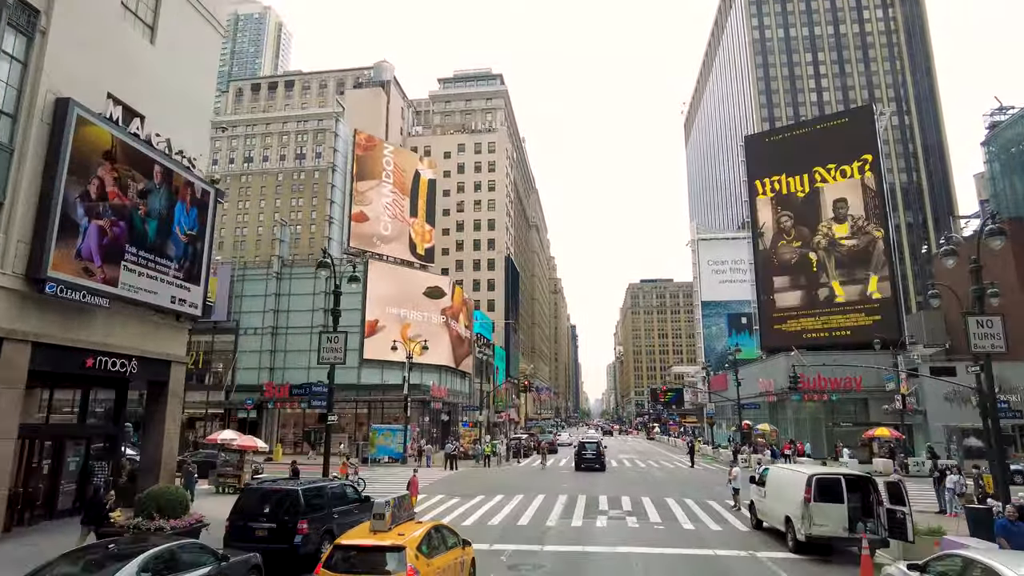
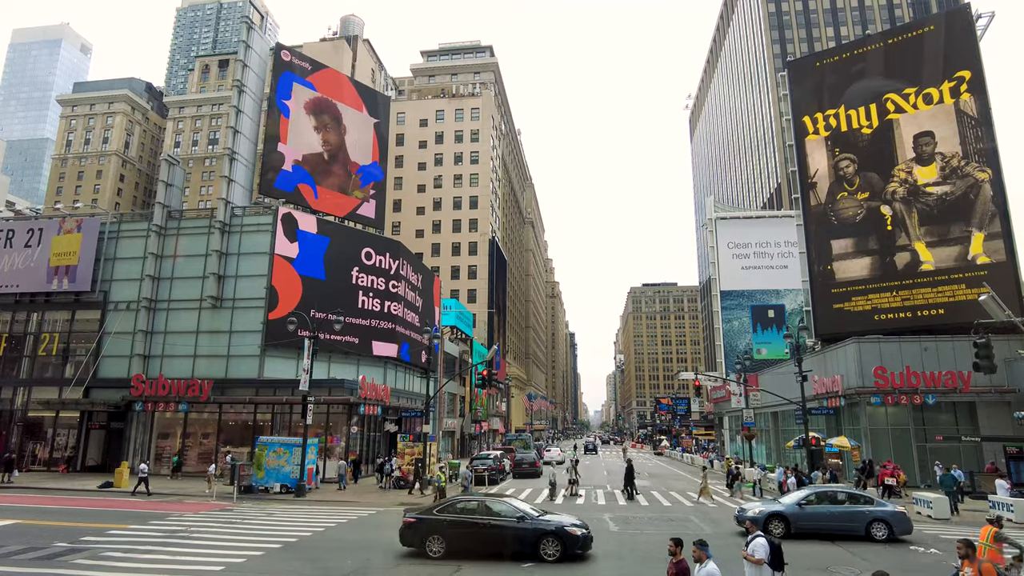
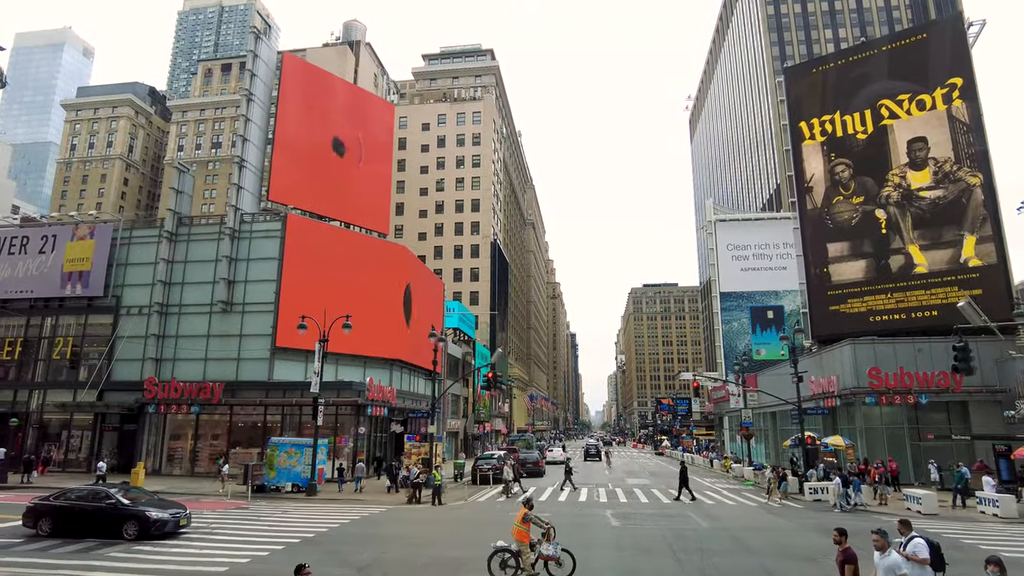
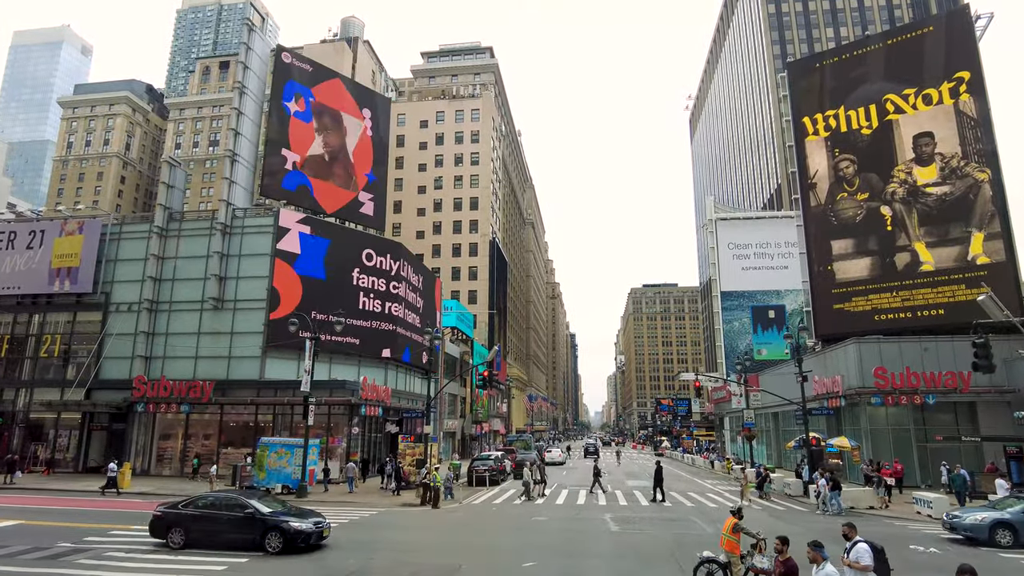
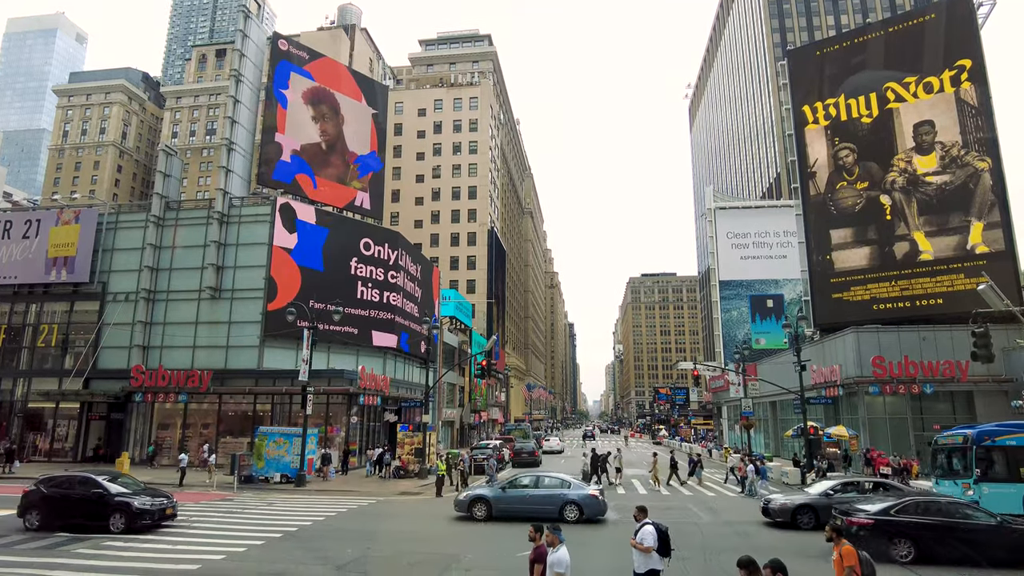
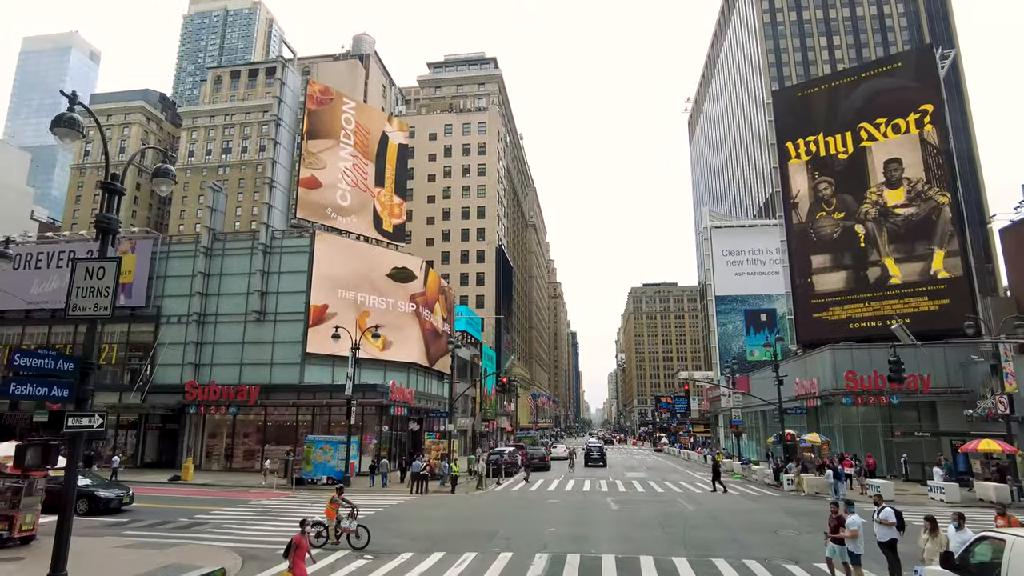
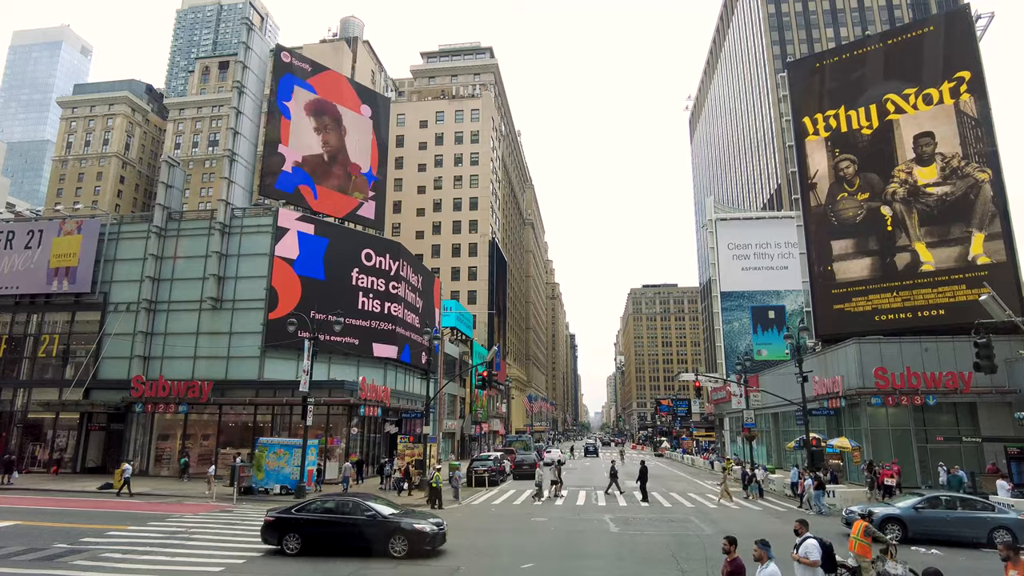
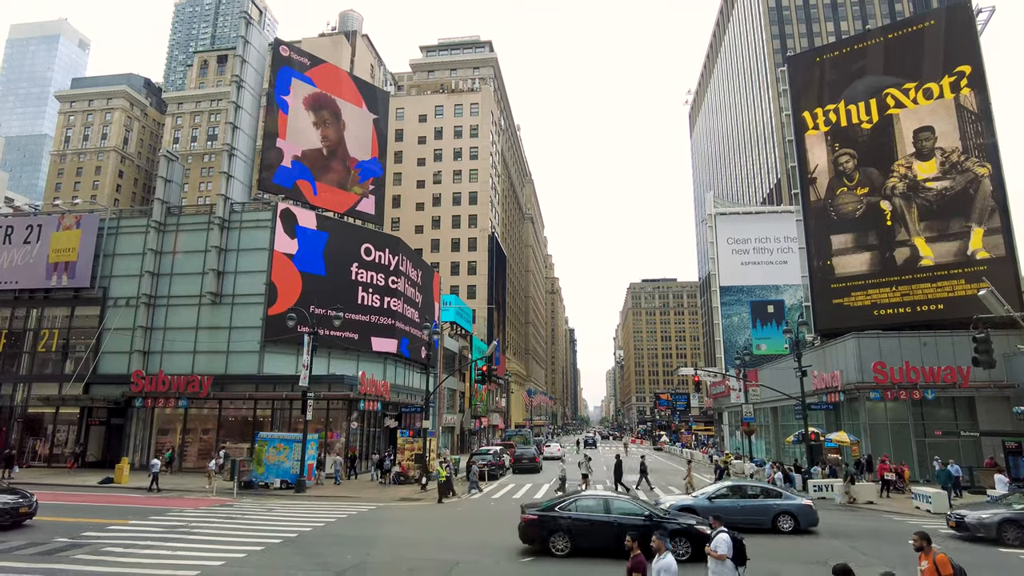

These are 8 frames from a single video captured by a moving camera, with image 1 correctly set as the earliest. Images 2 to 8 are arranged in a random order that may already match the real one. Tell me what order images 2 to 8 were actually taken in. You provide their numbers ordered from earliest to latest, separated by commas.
6, 3, 4, 7, 2, 8, 5
